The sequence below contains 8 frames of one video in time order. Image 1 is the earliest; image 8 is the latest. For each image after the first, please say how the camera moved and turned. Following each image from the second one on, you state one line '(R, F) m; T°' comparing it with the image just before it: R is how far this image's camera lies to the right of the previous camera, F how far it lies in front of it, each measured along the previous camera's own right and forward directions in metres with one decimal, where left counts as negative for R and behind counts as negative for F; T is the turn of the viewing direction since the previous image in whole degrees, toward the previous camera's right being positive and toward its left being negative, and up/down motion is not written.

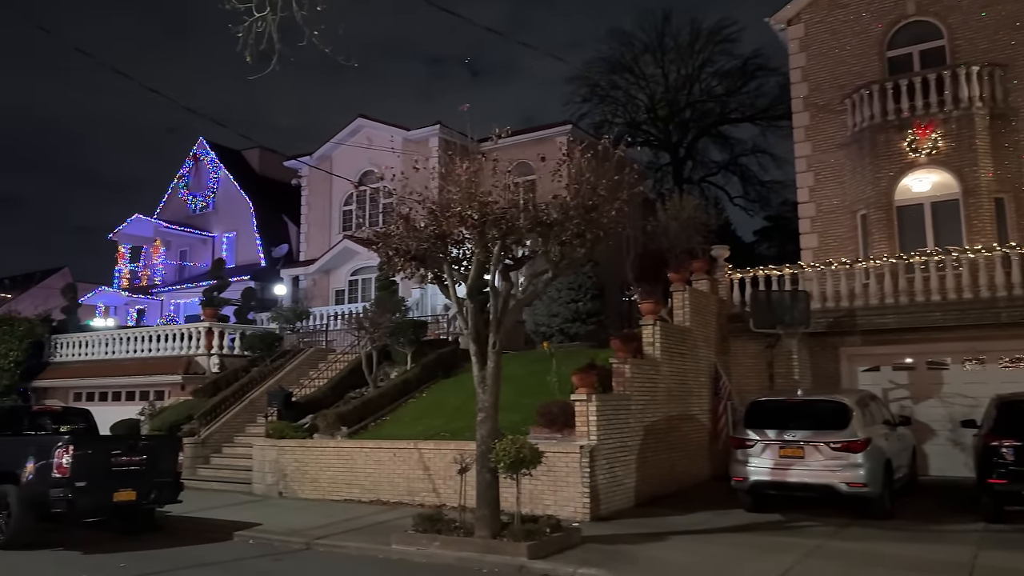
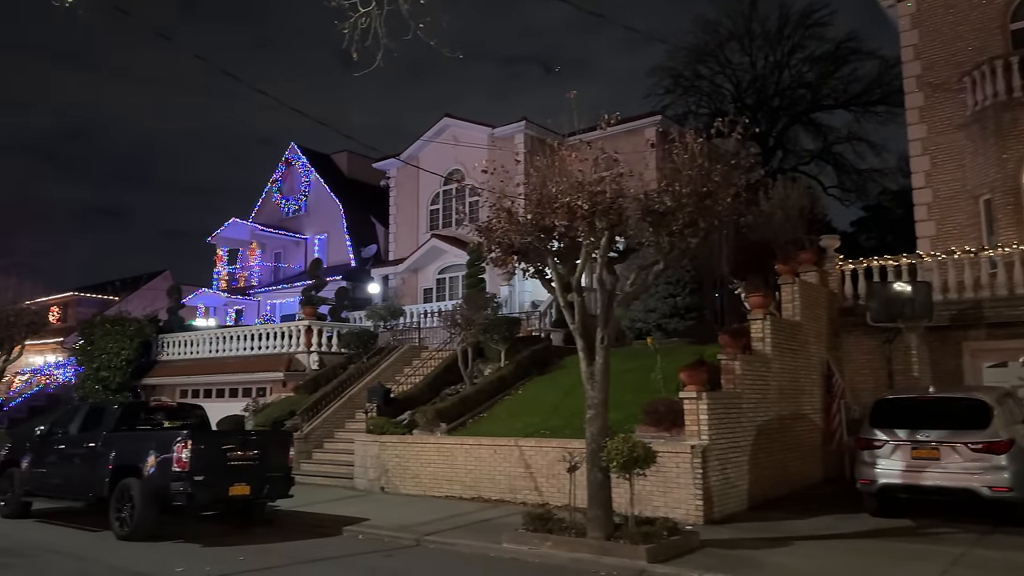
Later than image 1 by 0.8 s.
(-0.4, +0.3) m; -6°
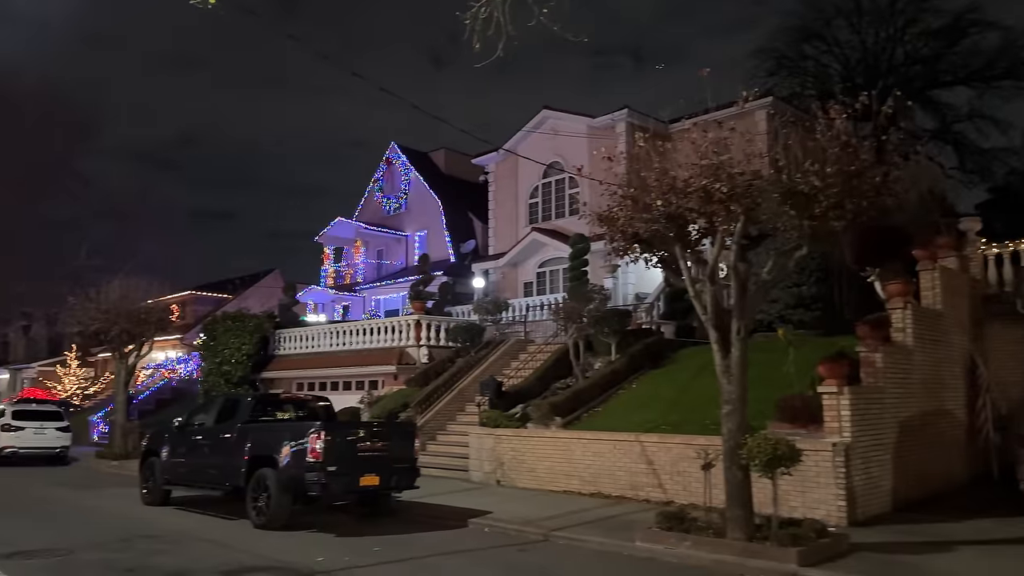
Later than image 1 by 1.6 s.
(-0.5, +0.2) m; -7°
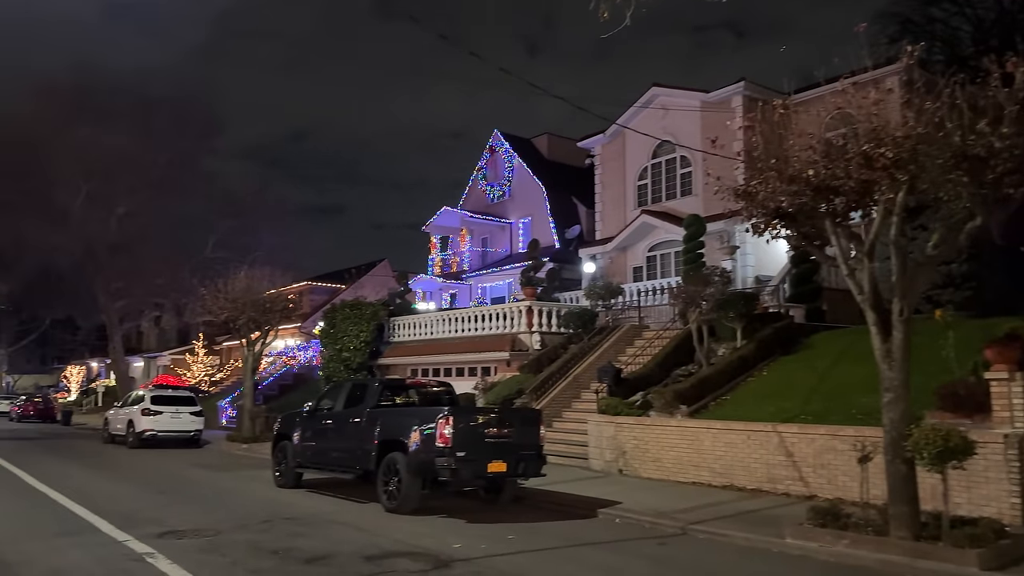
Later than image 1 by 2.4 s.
(-0.4, +0.3) m; -7°
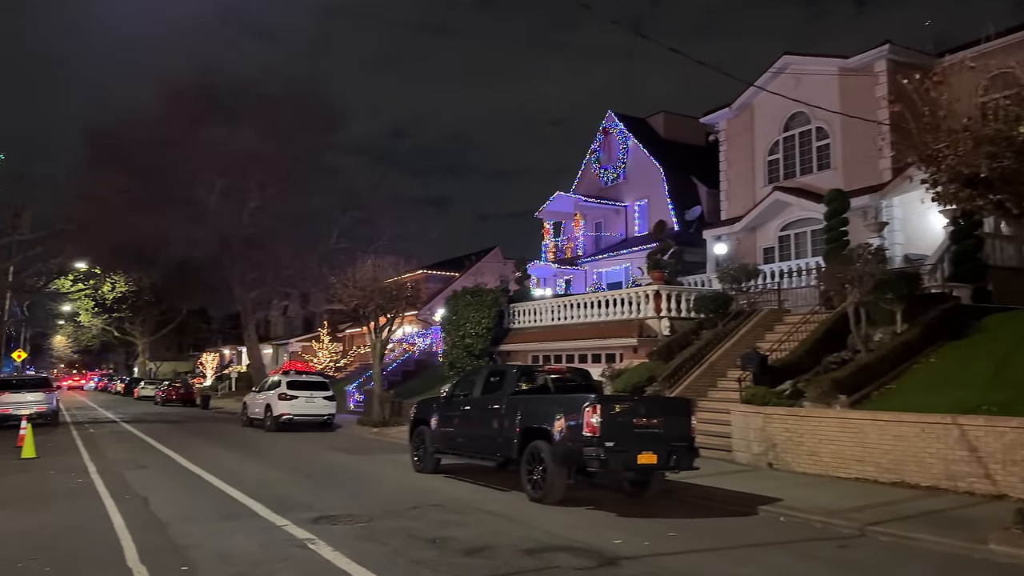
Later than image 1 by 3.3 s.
(-0.6, +0.4) m; -8°
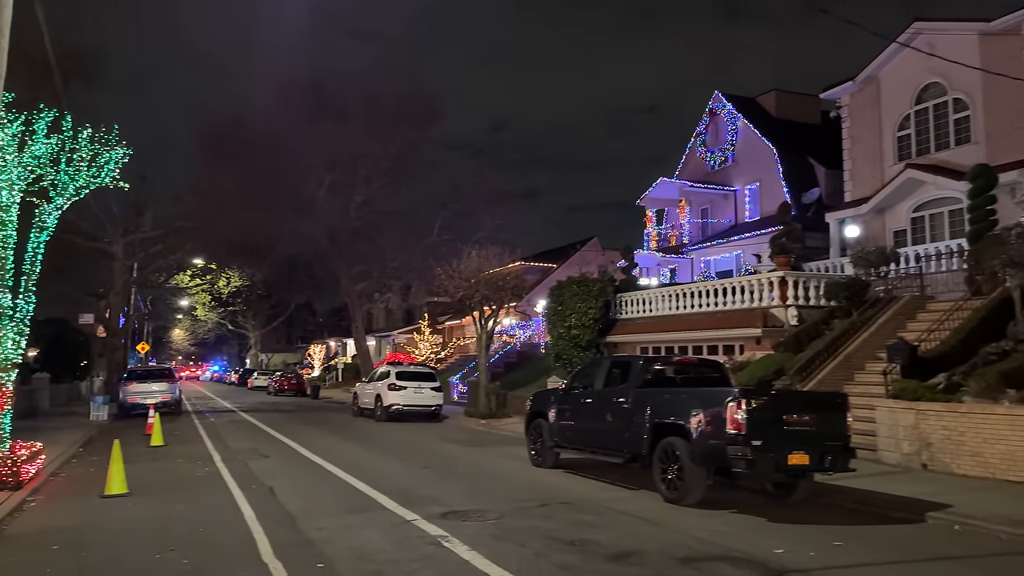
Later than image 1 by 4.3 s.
(-0.5, +0.6) m; -7°
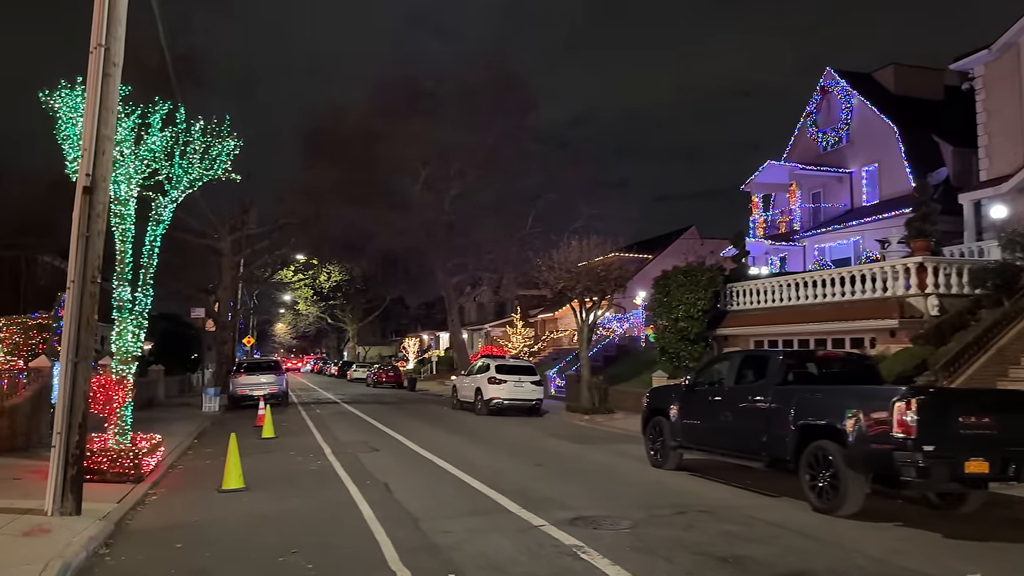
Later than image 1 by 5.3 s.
(-0.5, +0.7) m; -7°
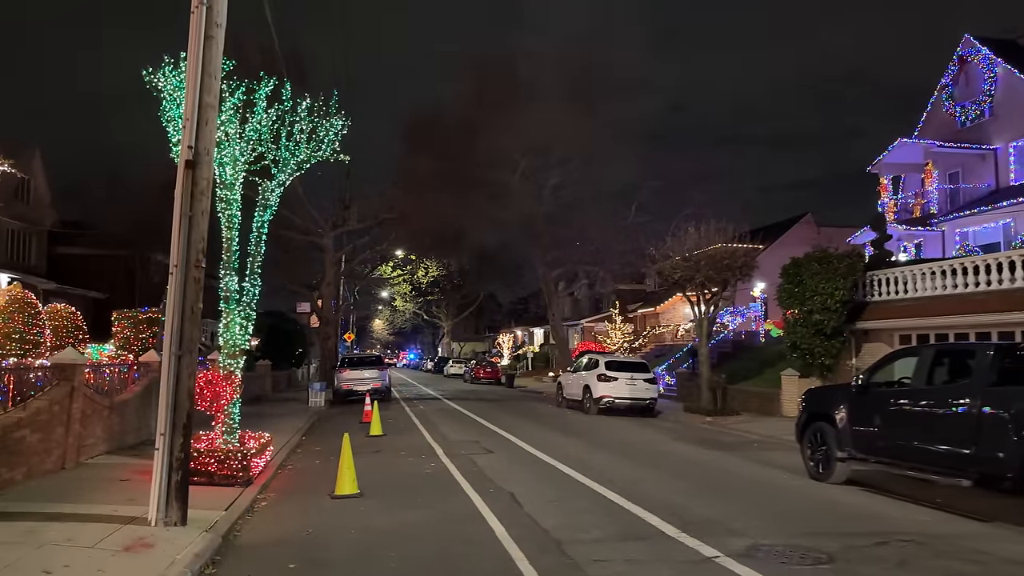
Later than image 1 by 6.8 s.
(-0.6, +1.3) m; -7°
